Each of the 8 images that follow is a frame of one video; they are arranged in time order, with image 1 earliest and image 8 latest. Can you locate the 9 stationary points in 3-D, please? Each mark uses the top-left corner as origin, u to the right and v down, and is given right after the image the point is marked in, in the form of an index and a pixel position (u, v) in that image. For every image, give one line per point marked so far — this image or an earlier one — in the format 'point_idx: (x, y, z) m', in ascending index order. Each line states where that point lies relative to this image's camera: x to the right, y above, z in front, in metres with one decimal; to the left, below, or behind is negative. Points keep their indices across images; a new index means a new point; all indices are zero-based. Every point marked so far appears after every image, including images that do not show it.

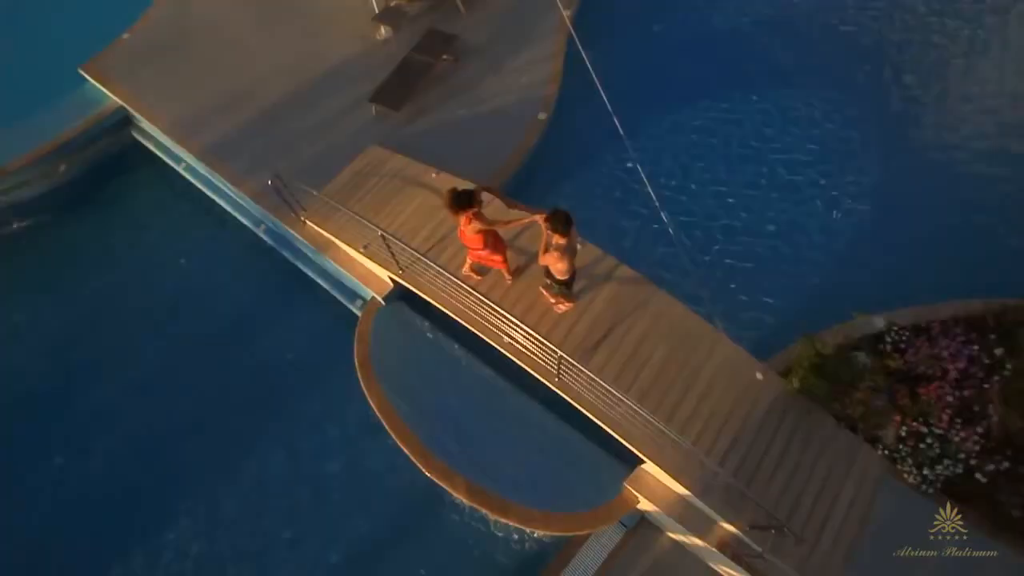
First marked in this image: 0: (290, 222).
0: (-3.5, +1.1, +7.6) m
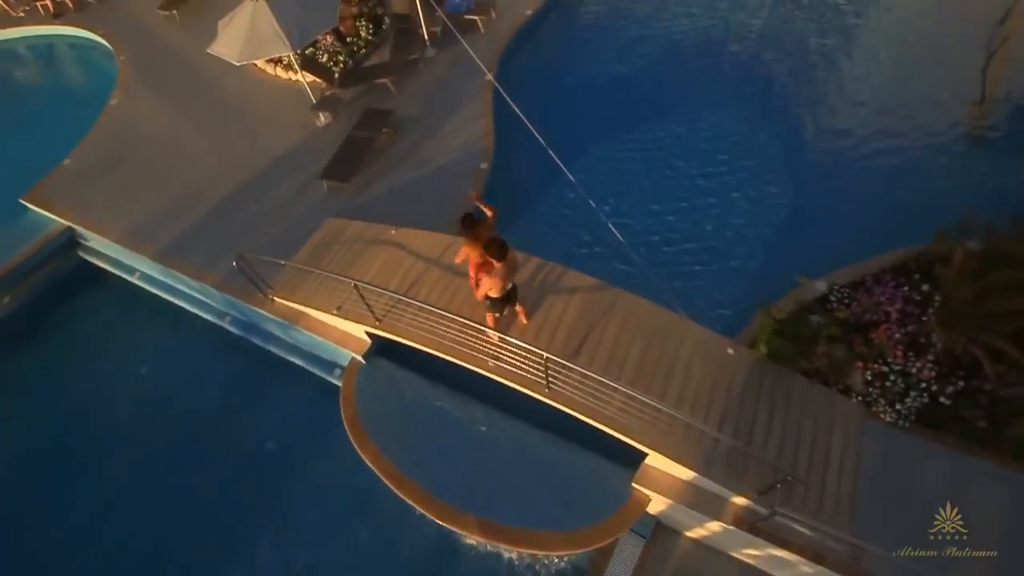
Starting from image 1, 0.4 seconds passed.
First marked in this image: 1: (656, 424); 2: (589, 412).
0: (-4.1, -0.2, +7.9) m
1: (+1.7, -1.5, +5.5) m
2: (+0.9, -1.4, +5.5) m
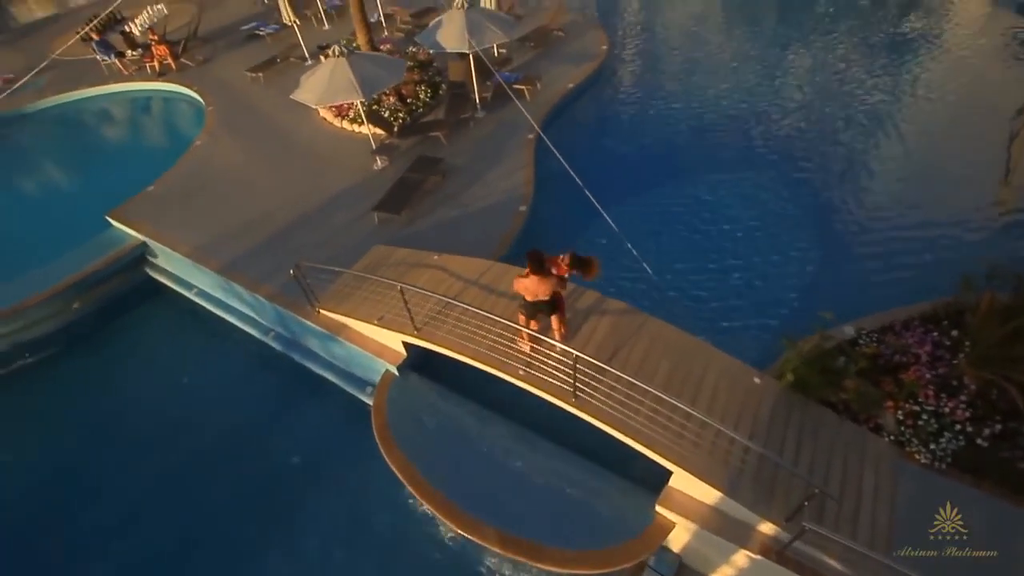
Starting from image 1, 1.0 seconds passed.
0: (-3.5, -0.4, +8.4) m
1: (+2.0, -1.7, +5.6) m
2: (+1.2, -1.6, +5.6) m
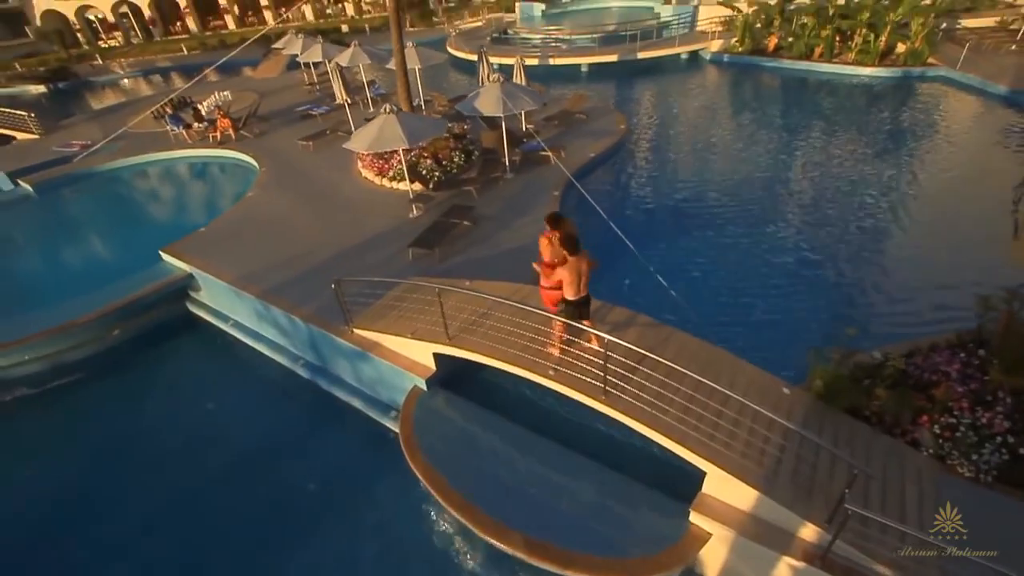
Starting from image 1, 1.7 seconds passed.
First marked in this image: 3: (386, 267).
0: (-3.1, -0.8, +8.7) m
1: (+2.3, -1.7, +5.5) m
2: (+1.6, -1.5, +5.7) m
3: (-2.7, +0.5, +10.5) m
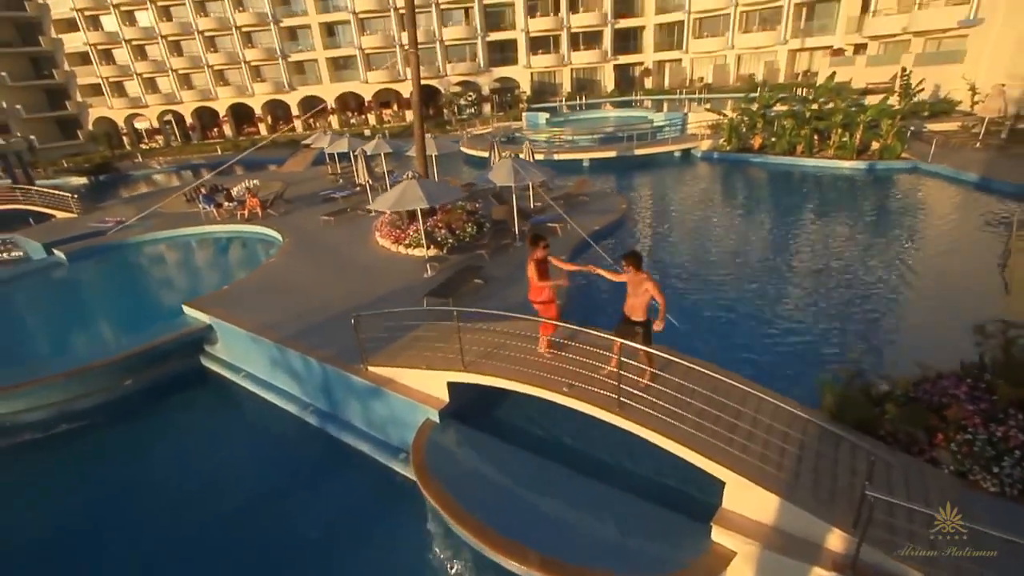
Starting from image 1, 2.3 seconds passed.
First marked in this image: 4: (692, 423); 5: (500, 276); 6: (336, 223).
0: (-2.9, -1.5, +8.9) m
1: (+2.5, -1.8, +5.5) m
2: (+1.7, -1.7, +5.7) m
3: (-2.5, -0.6, +10.9) m
4: (+2.2, -1.6, +5.8) m
5: (-0.3, +0.3, +12.7) m
6: (-6.9, +2.6, +19.1) m
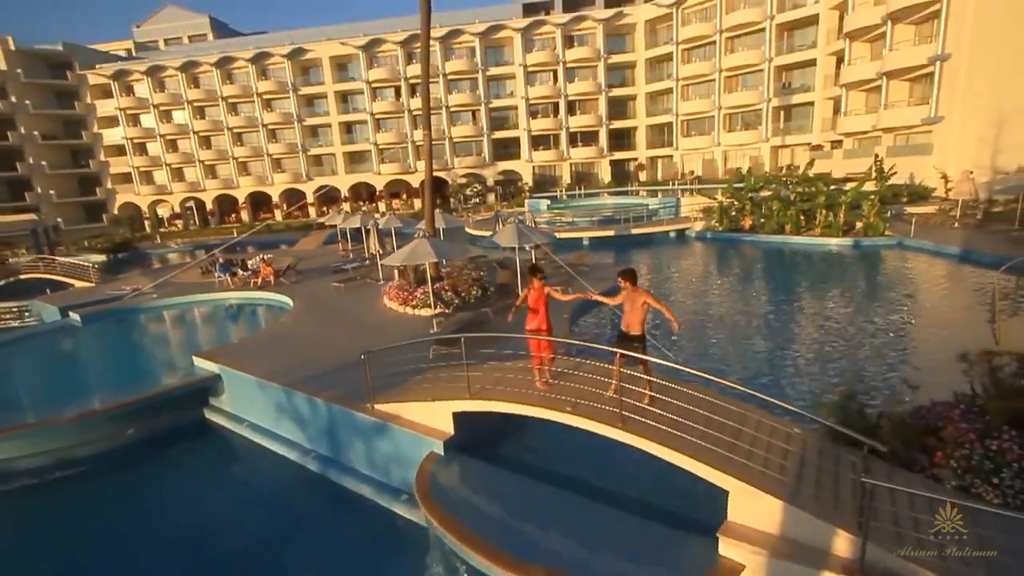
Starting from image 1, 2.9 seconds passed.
0: (-2.8, -2.2, +9.0) m
1: (+2.6, -2.0, +5.6) m
2: (+1.8, -1.8, +5.8) m
3: (-2.4, -1.7, +11.1) m
4: (+2.2, -1.8, +5.9) m
5: (-0.2, -1.1, +13.1) m
6: (-6.8, -0.1, +19.8) m
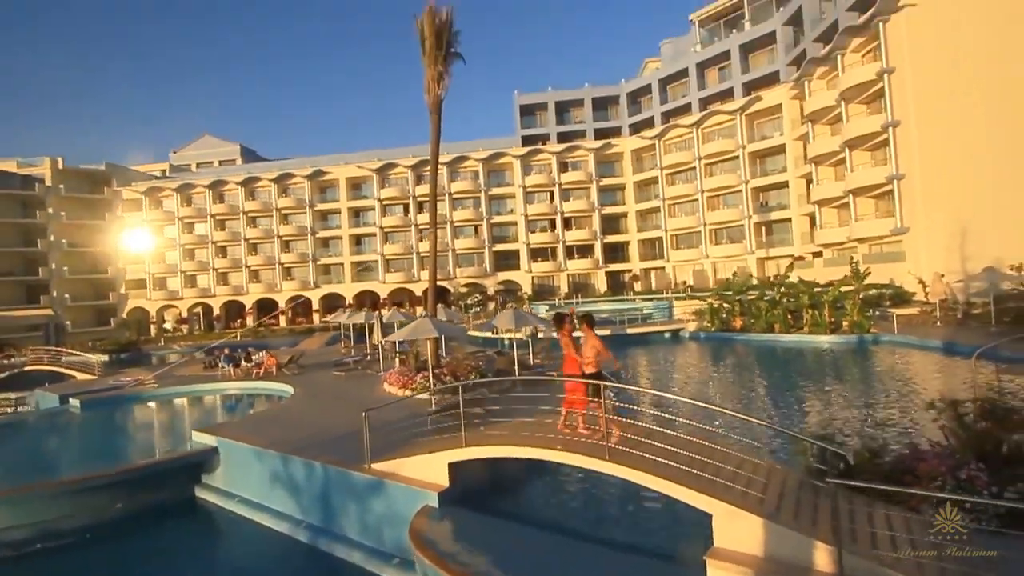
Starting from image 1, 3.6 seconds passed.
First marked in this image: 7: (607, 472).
0: (-2.9, -3.4, +9.1) m
1: (+2.5, -2.4, +5.9) m
2: (+1.7, -2.3, +6.1) m
3: (-2.5, -3.4, +11.3) m
4: (+2.1, -2.3, +6.2) m
5: (-0.3, -3.3, +13.4) m
6: (-6.9, -3.8, +20.2) m
7: (+1.3, -2.4, +6.4) m
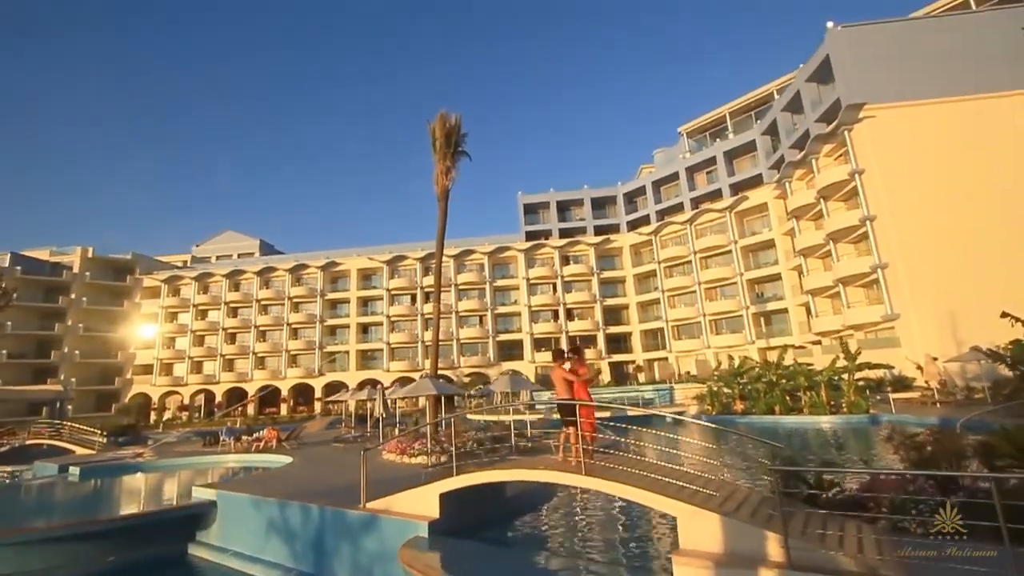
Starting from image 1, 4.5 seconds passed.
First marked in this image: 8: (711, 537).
0: (-3.1, -4.3, +9.5) m
1: (+2.2, -2.7, +6.4) m
2: (+1.5, -2.7, +6.7) m
3: (-2.7, -4.7, +11.6) m
4: (+1.9, -2.7, +6.8) m
5: (-0.5, -5.0, +13.6) m
6: (-7.0, -6.8, +20.3) m
7: (+1.0, -2.8, +6.9) m
8: (+2.4, -3.0, +5.9) m
